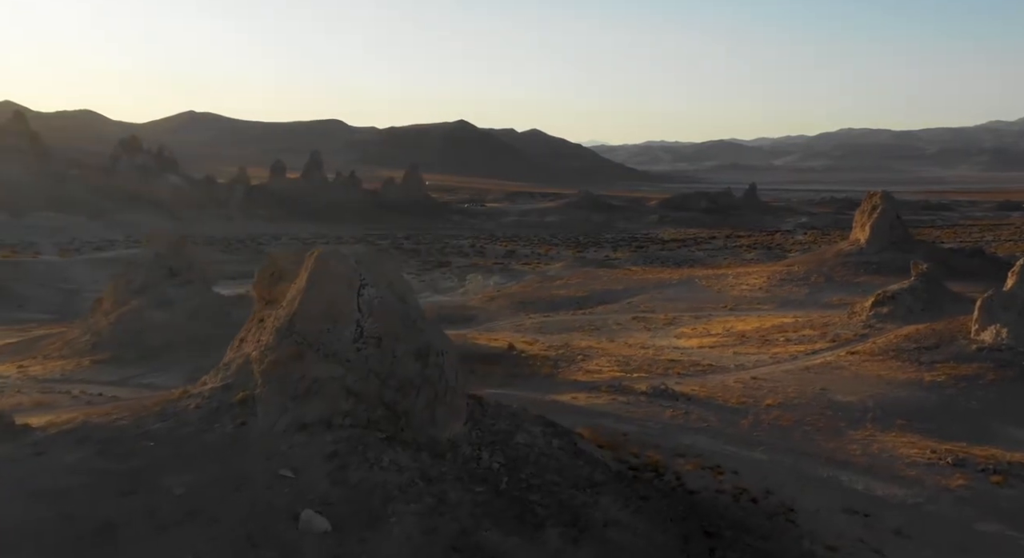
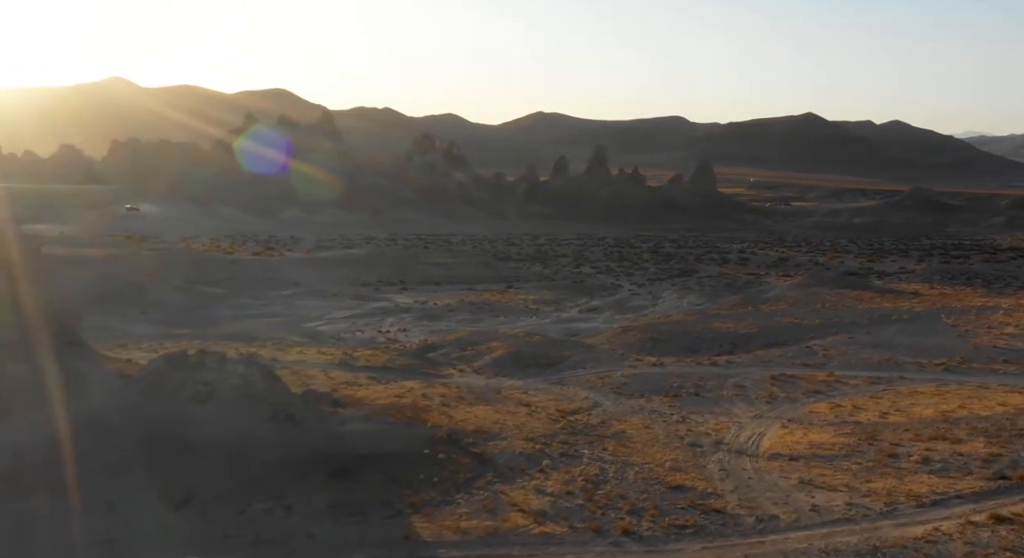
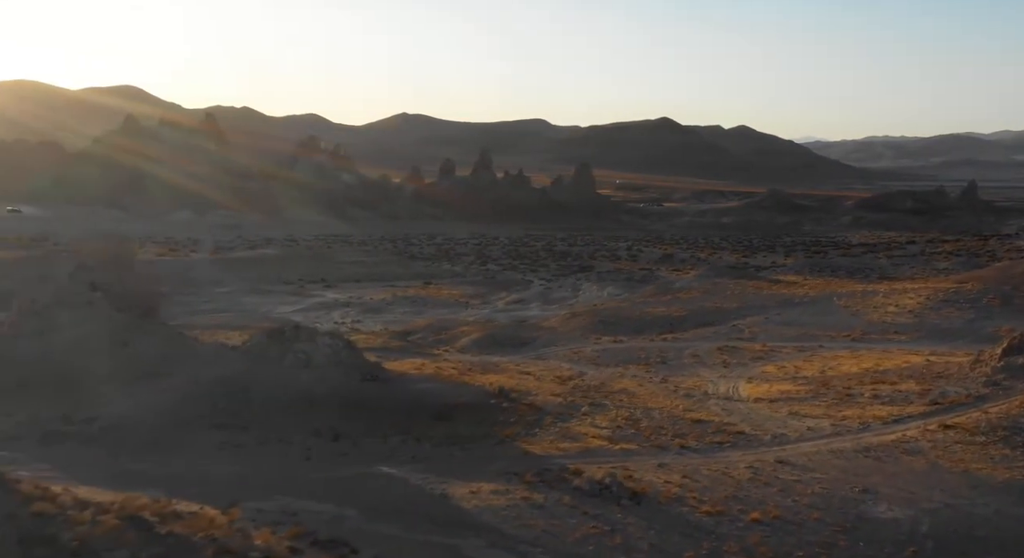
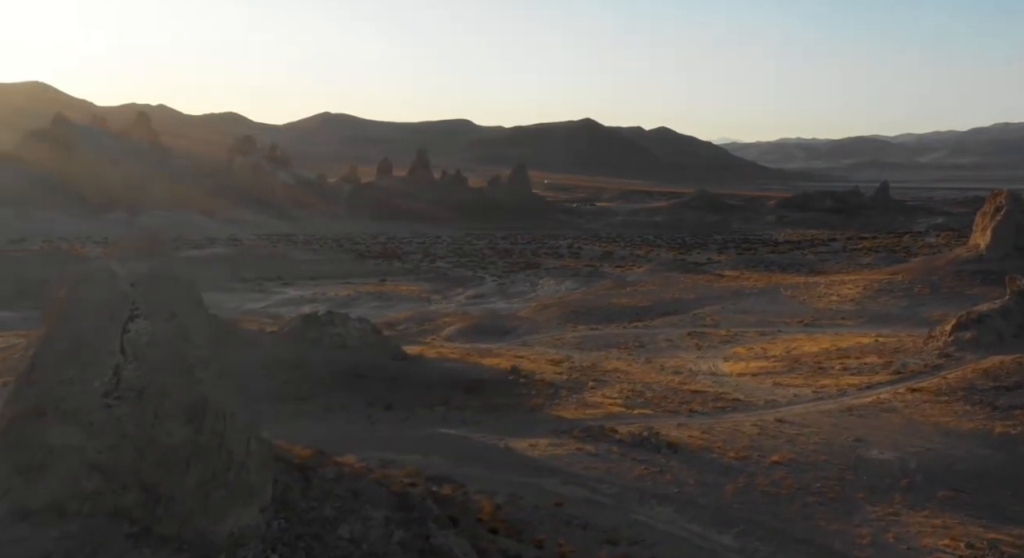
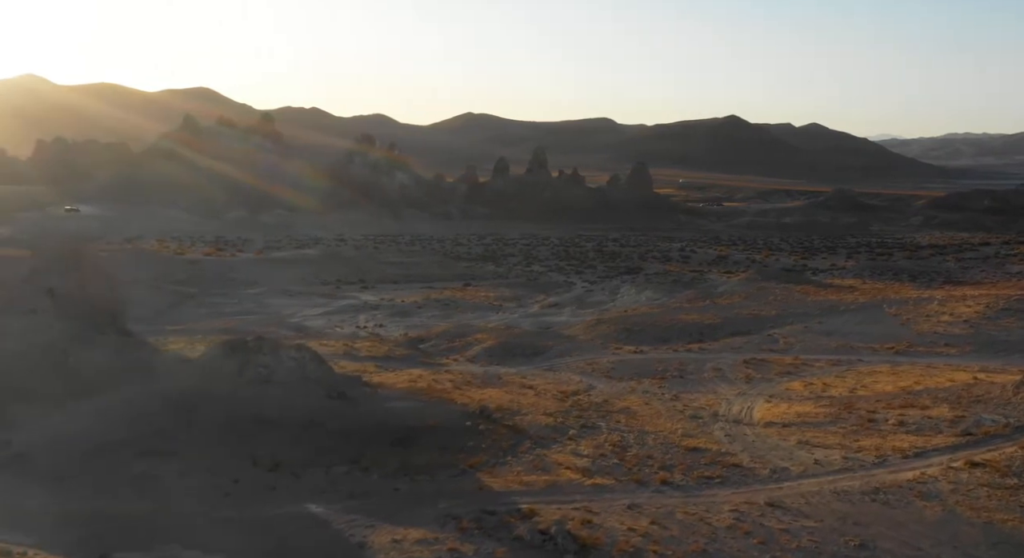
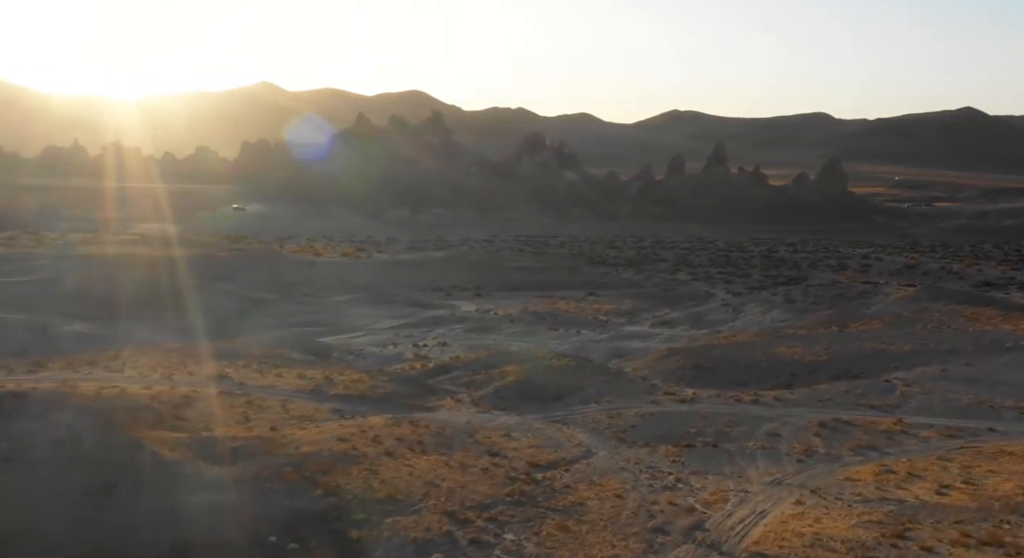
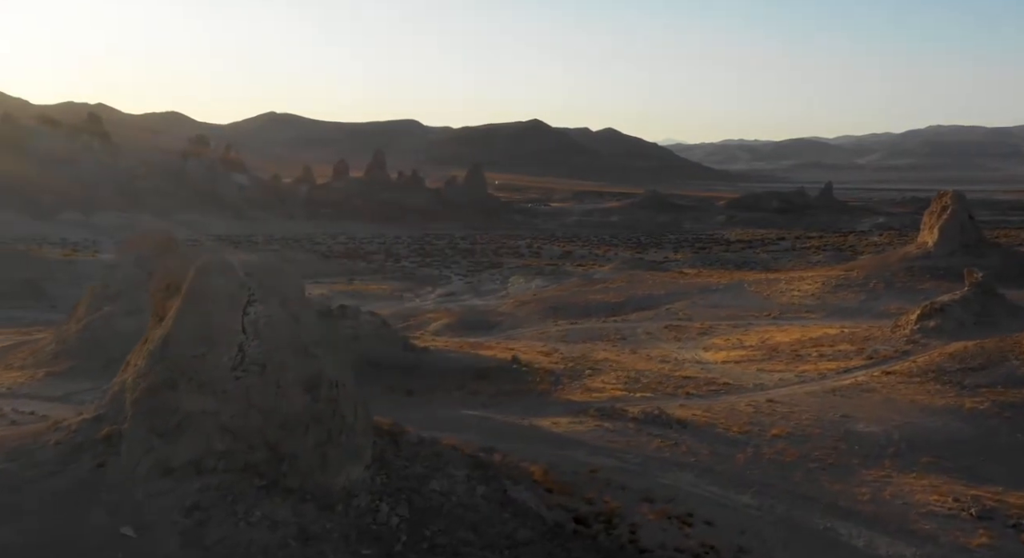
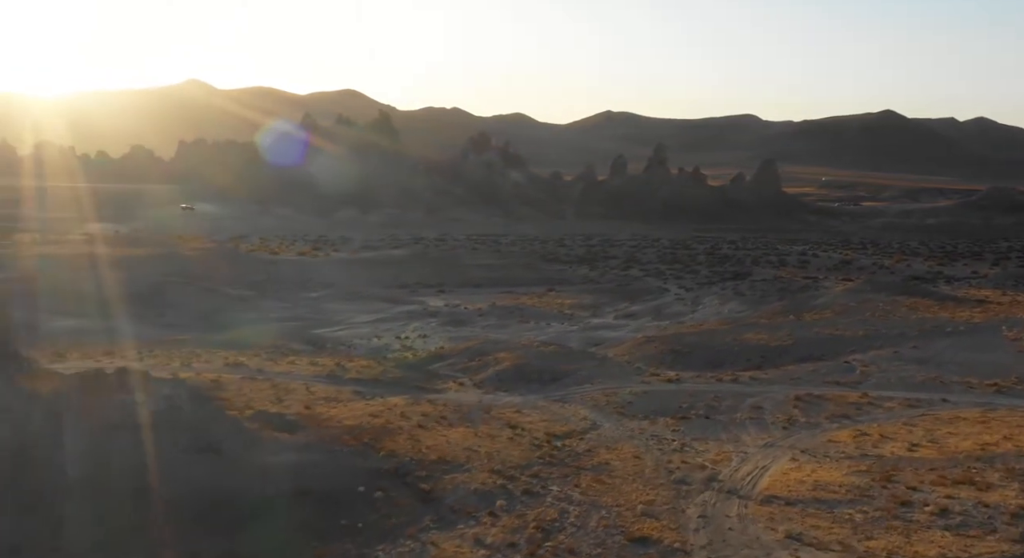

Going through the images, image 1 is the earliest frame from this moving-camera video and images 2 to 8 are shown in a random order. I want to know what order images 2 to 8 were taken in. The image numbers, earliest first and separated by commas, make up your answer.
7, 4, 3, 5, 2, 8, 6
